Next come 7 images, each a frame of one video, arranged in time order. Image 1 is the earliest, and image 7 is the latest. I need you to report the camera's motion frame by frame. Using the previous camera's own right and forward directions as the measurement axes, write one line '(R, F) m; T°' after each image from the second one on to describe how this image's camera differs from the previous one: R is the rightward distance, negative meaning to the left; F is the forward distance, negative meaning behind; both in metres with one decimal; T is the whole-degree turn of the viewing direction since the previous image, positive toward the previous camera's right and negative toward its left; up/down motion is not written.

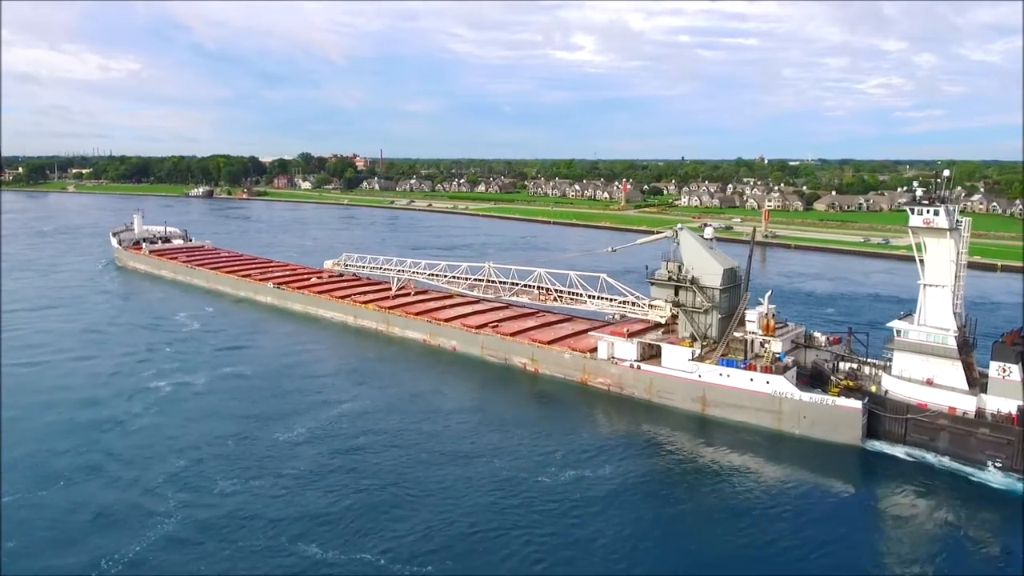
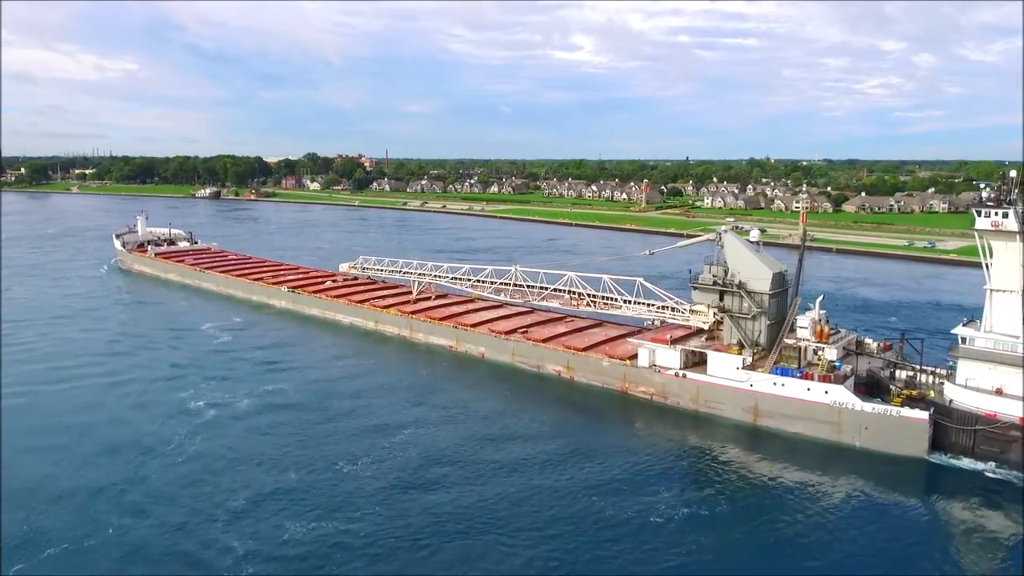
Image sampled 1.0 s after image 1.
(-1.2, +0.9) m; 0°
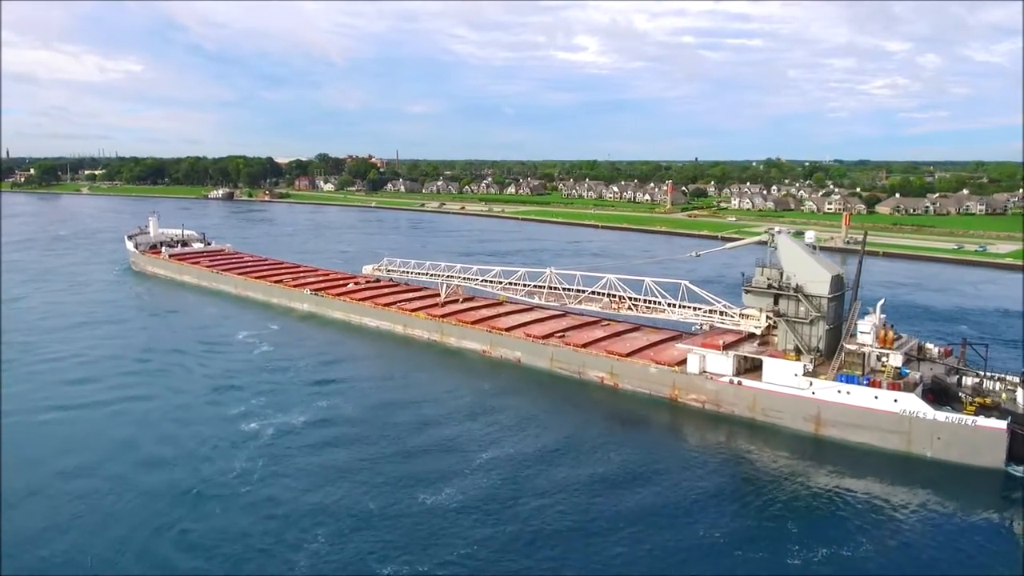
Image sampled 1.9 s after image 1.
(-1.3, +0.7) m; 0°
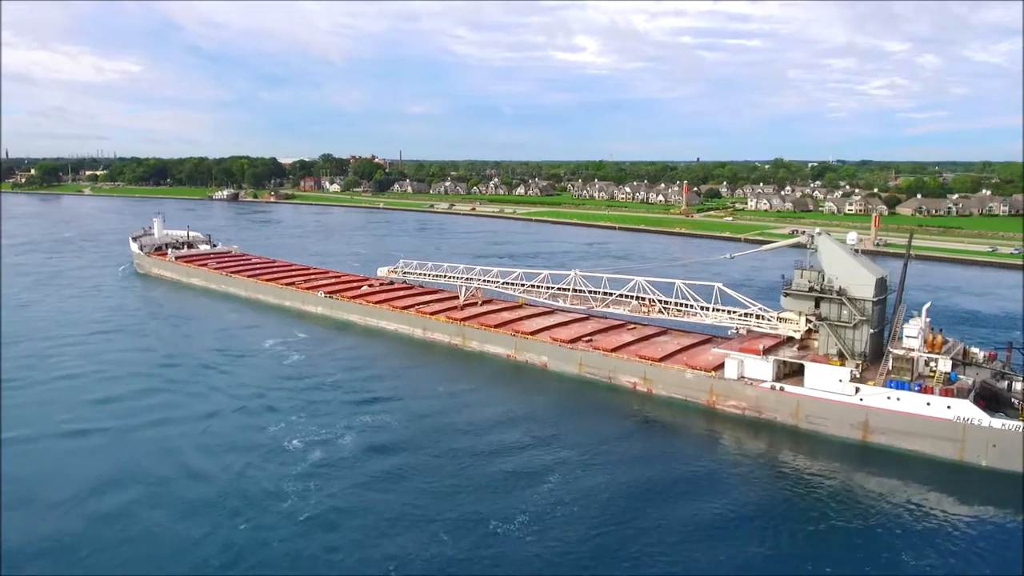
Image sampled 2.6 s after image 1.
(-1.1, +0.6) m; 0°
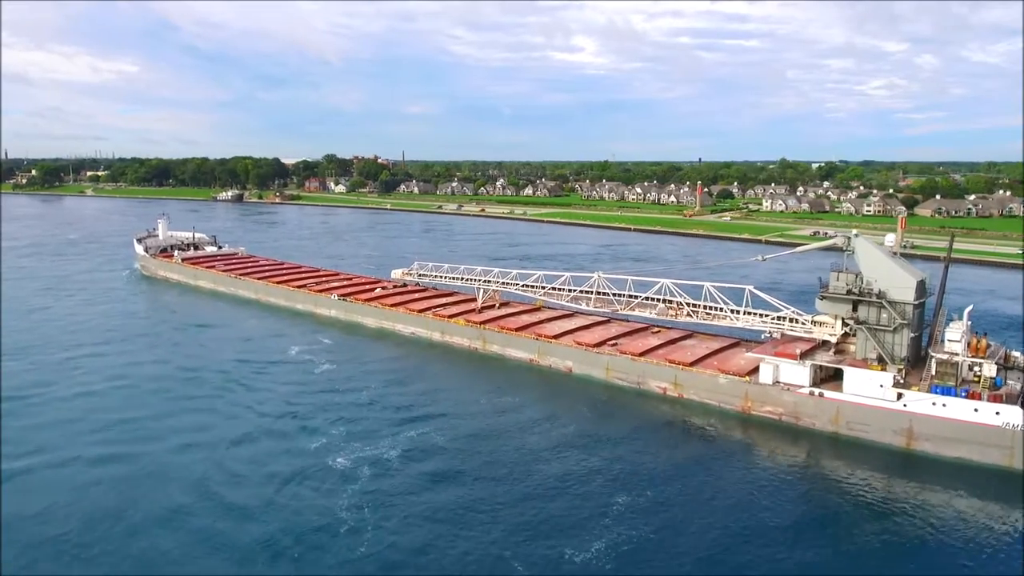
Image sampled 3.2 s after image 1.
(-1.0, +0.5) m; 0°
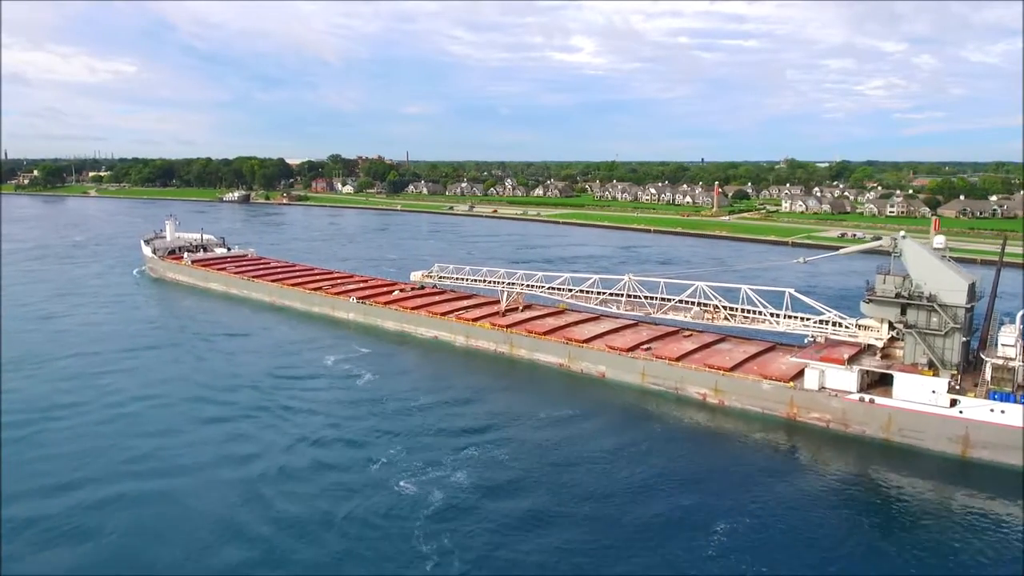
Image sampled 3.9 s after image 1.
(-1.2, +0.5) m; 0°
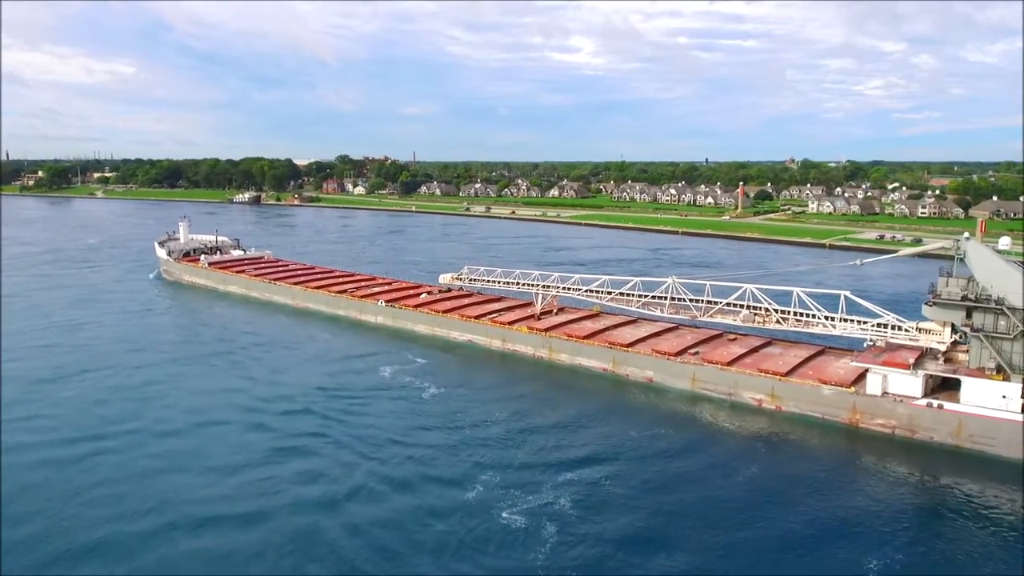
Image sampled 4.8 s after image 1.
(-1.7, +0.5) m; +1°
